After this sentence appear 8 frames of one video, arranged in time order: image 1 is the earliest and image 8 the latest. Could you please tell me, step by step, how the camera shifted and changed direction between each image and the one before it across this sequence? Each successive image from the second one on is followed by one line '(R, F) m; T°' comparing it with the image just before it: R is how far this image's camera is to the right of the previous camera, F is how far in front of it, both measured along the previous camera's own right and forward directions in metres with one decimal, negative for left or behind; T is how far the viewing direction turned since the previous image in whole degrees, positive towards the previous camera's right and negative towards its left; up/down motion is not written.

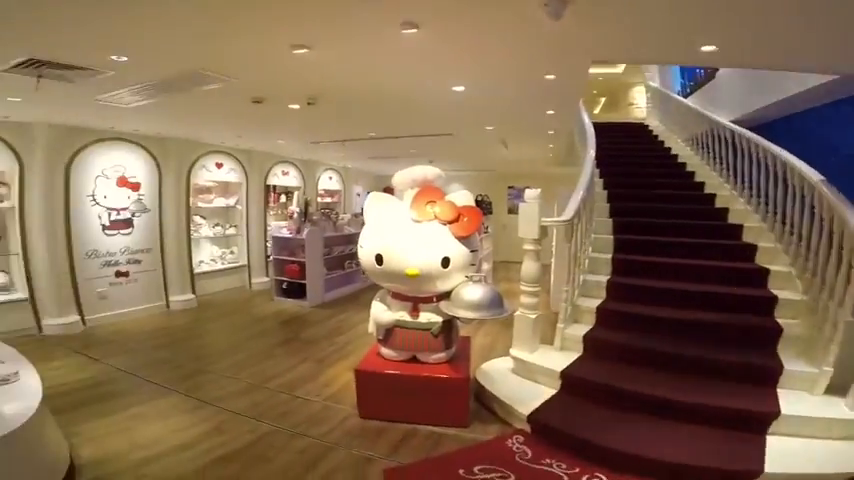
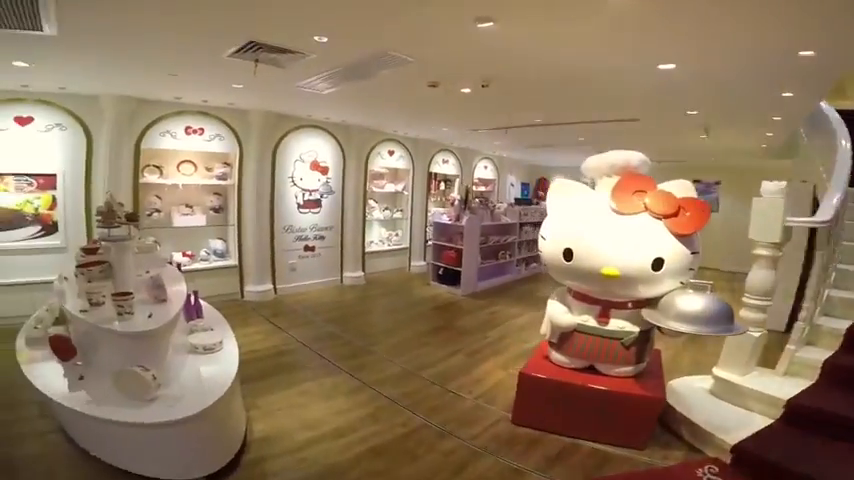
(-0.2, +0.3) m; -20°
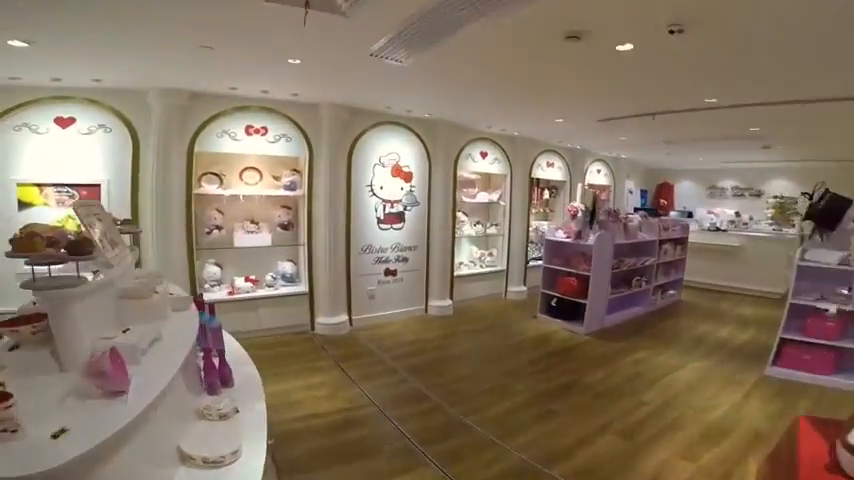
(-0.2, +1.2) m; -11°
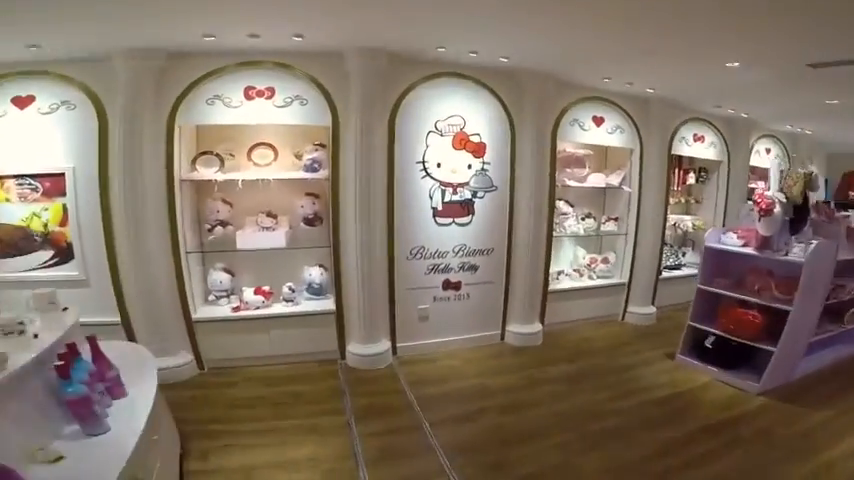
(+0.3, +1.4) m; -15°
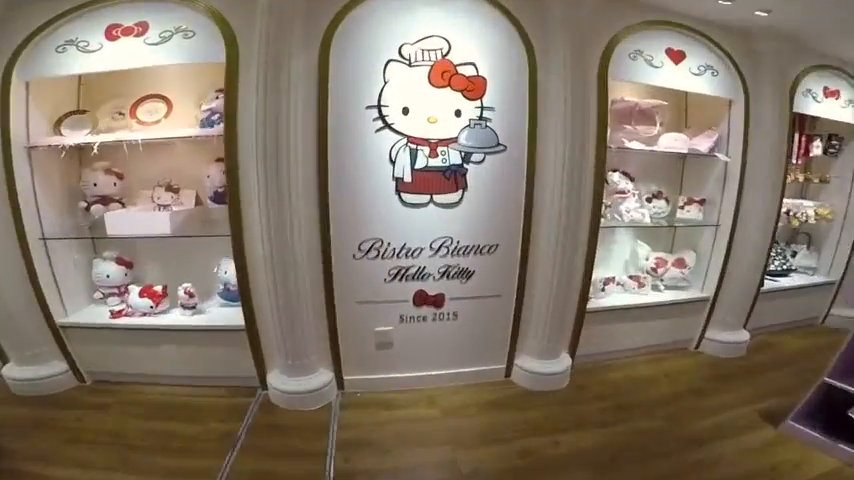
(+0.5, +1.2) m; -7°
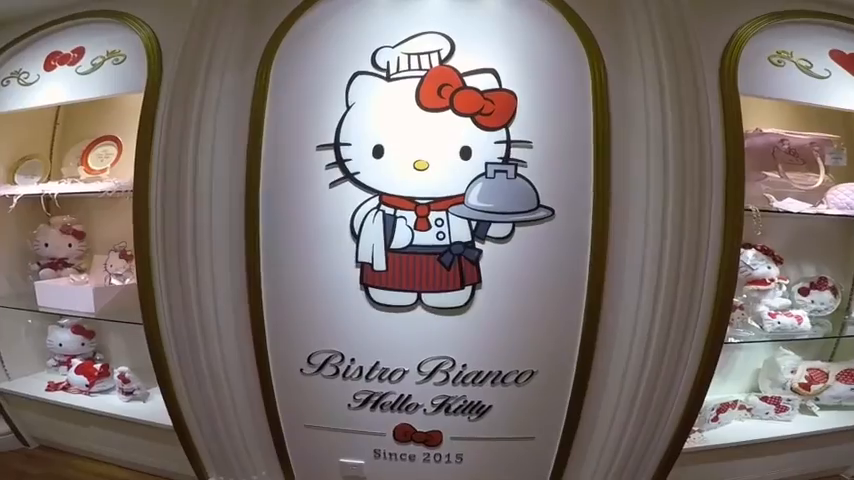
(+0.3, +0.8) m; -11°
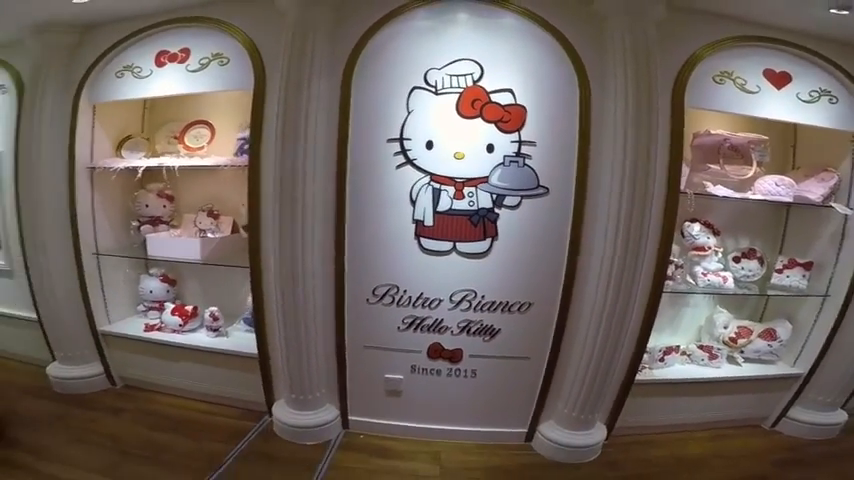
(-0.2, -0.5) m; +1°
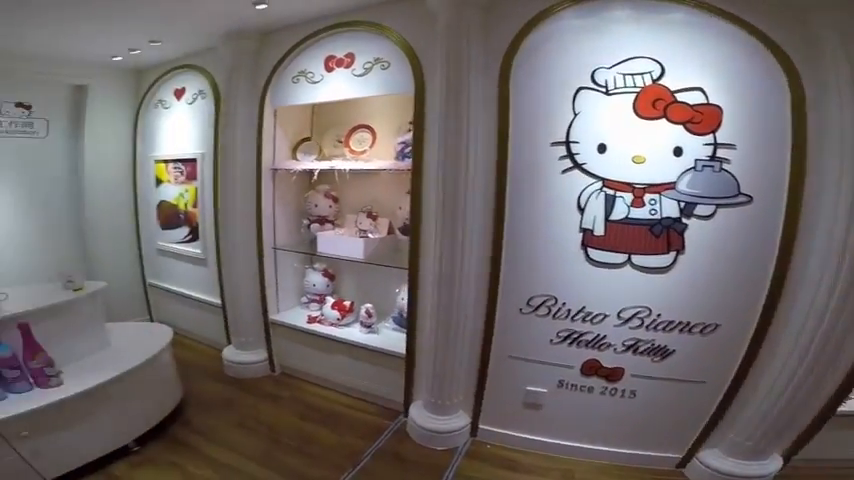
(-0.2, 0.0) m; -13°
